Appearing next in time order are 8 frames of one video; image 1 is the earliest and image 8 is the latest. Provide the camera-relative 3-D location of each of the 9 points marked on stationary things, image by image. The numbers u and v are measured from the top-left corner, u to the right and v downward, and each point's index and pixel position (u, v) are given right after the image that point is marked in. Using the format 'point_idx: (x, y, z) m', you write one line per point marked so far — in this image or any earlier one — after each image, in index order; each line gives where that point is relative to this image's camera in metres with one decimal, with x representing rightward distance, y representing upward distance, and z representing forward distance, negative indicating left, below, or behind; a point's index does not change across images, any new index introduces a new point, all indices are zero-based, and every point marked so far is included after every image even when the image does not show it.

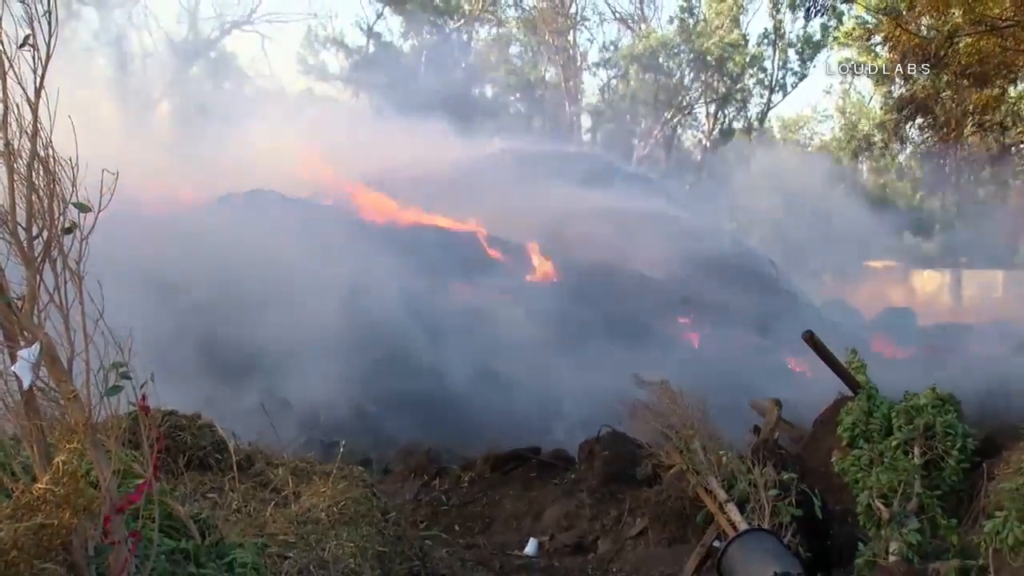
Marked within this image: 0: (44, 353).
0: (-1.2, -0.2, +3.6) m
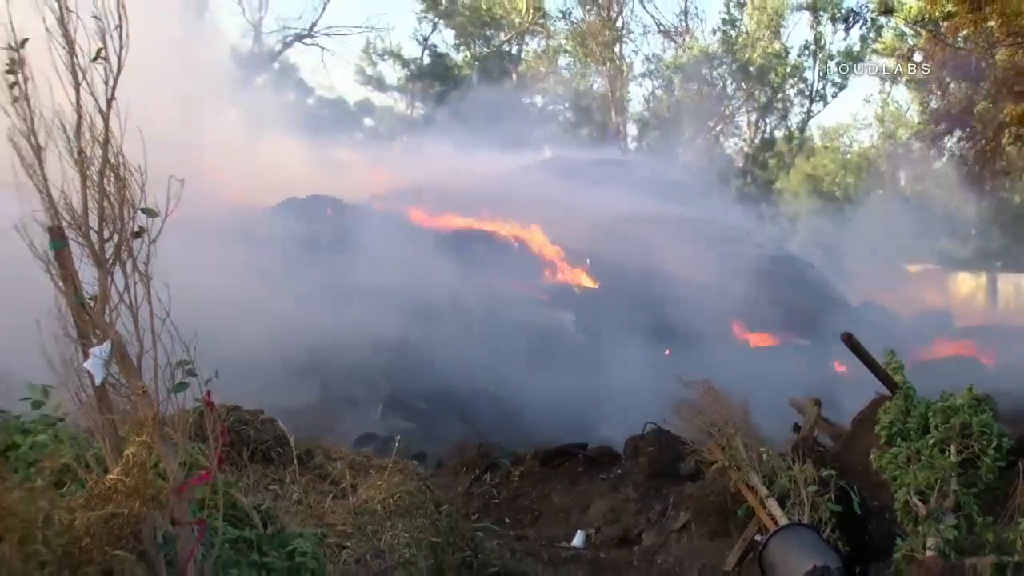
0: (-1.0, -0.2, +3.8) m
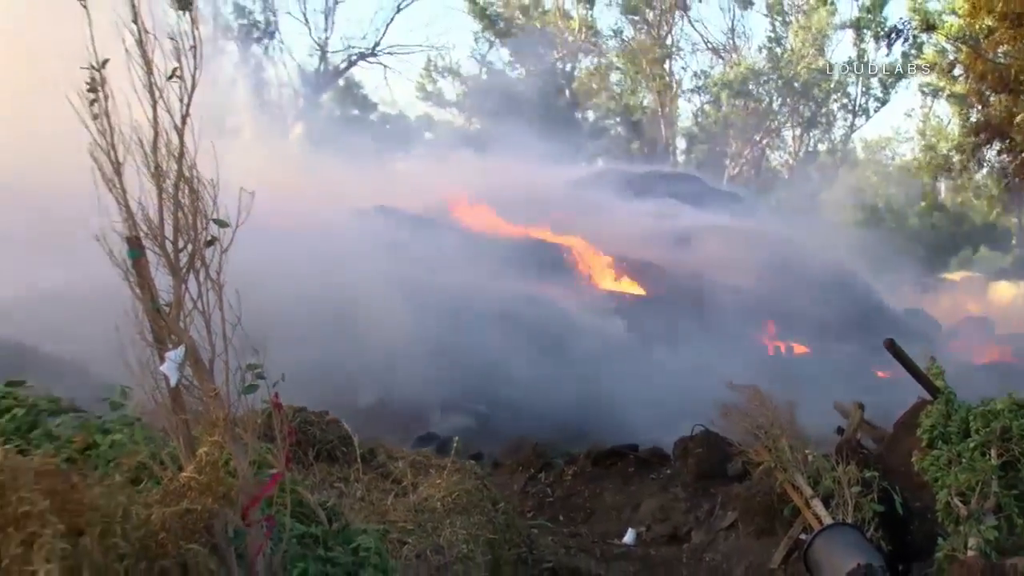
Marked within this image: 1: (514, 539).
0: (-0.9, -0.2, +4.1) m
1: (0.0, -0.8, +5.0) m
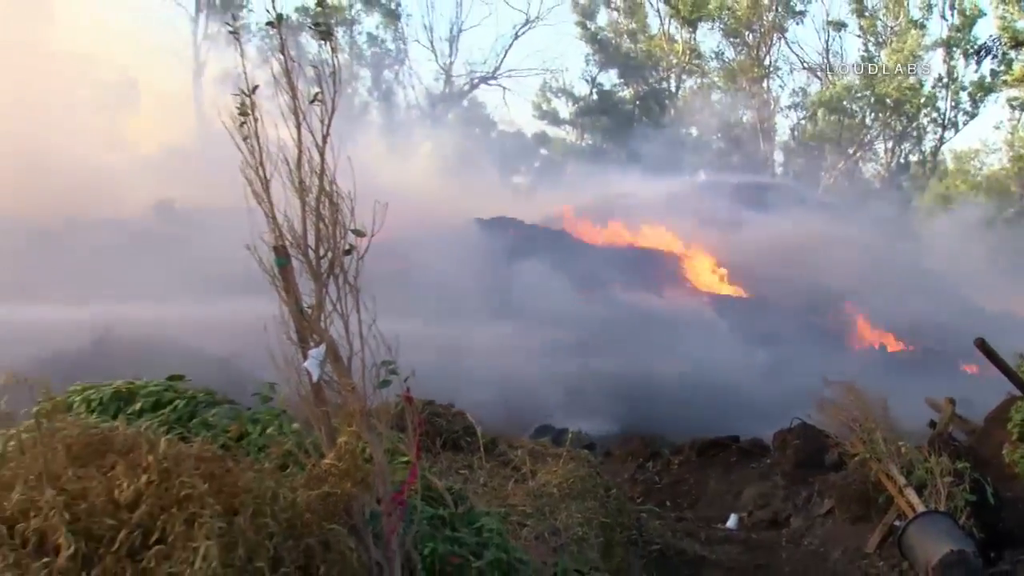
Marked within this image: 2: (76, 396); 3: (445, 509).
0: (-0.6, -0.2, +4.5) m
1: (+0.4, -0.9, +5.3) m
2: (-1.4, -0.4, +4.9) m
3: (-0.2, -0.7, +4.6) m
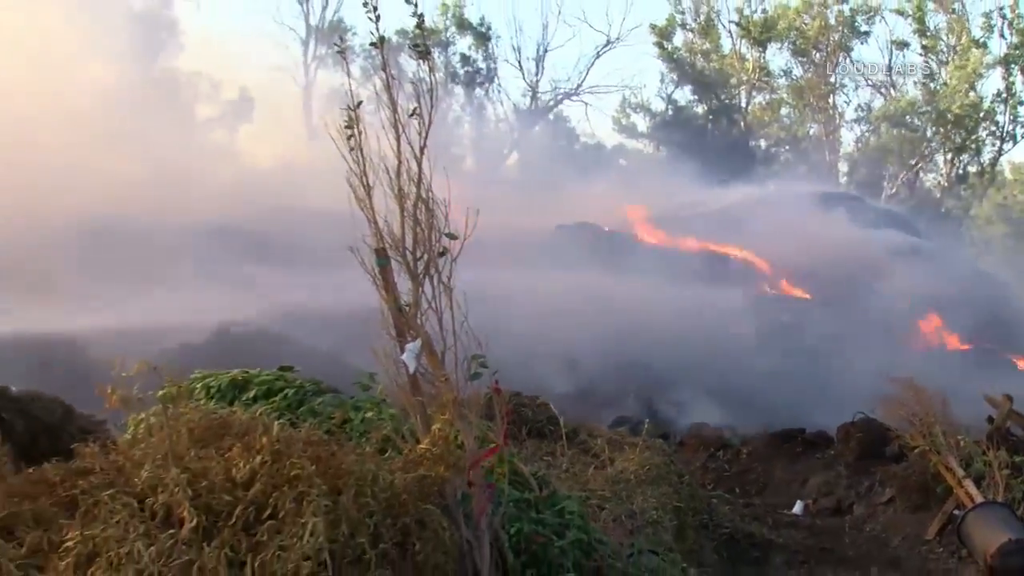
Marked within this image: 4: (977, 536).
0: (-0.3, -0.2, +4.9) m
1: (+0.7, -0.9, +5.7) m
2: (-1.1, -0.4, +5.4) m
3: (+0.1, -0.7, +5.1) m
4: (+1.8, -0.9, +5.5) m
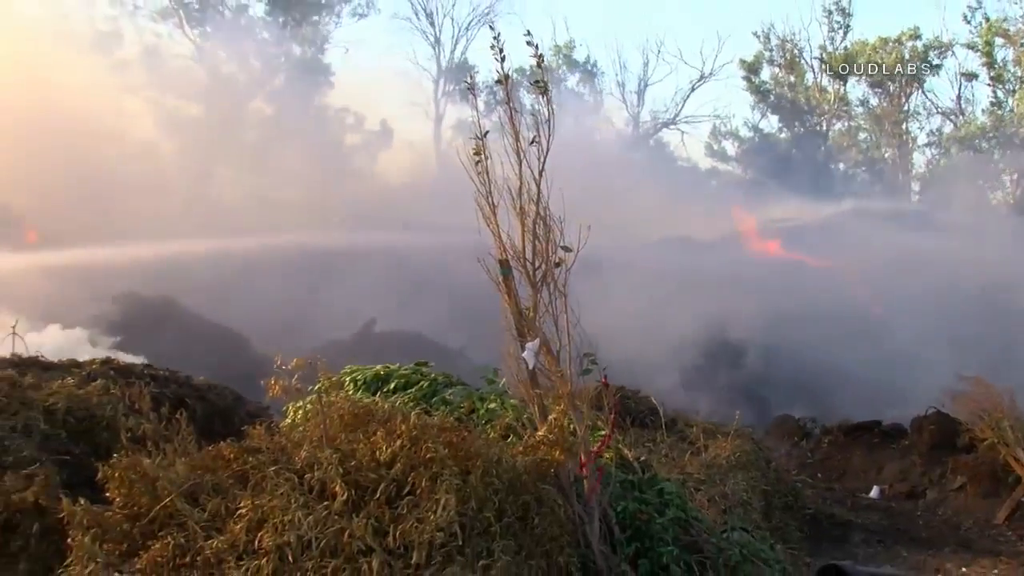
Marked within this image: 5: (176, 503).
0: (+0.1, -0.2, +5.7) m
1: (+1.2, -0.9, +6.4) m
2: (-0.7, -0.4, +6.2) m
3: (+0.5, -0.7, +5.7) m
4: (+2.2, -1.0, +6.1) m
5: (-1.0, -0.7, +4.5) m
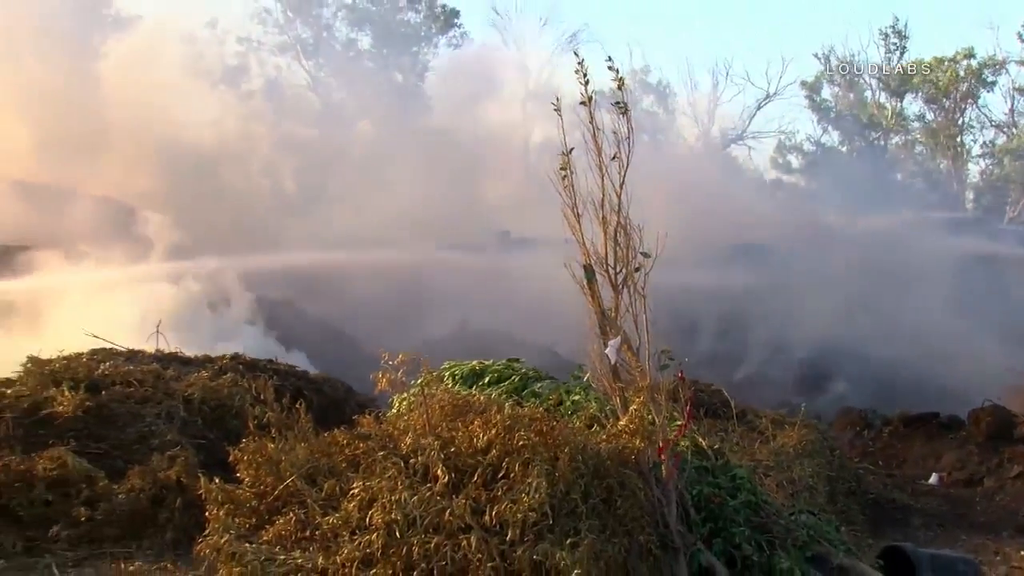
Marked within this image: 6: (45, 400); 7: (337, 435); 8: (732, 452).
0: (+0.5, -0.2, +6.2) m
1: (+1.6, -0.9, +6.9) m
2: (-0.3, -0.4, +6.8) m
3: (+0.8, -0.7, +6.3) m
4: (+2.6, -1.0, +6.6) m
5: (-0.8, -0.7, +5.1) m
6: (-2.0, -0.5, +6.4) m
7: (-0.7, -0.6, +5.6) m
8: (+1.0, -0.7, +6.5) m
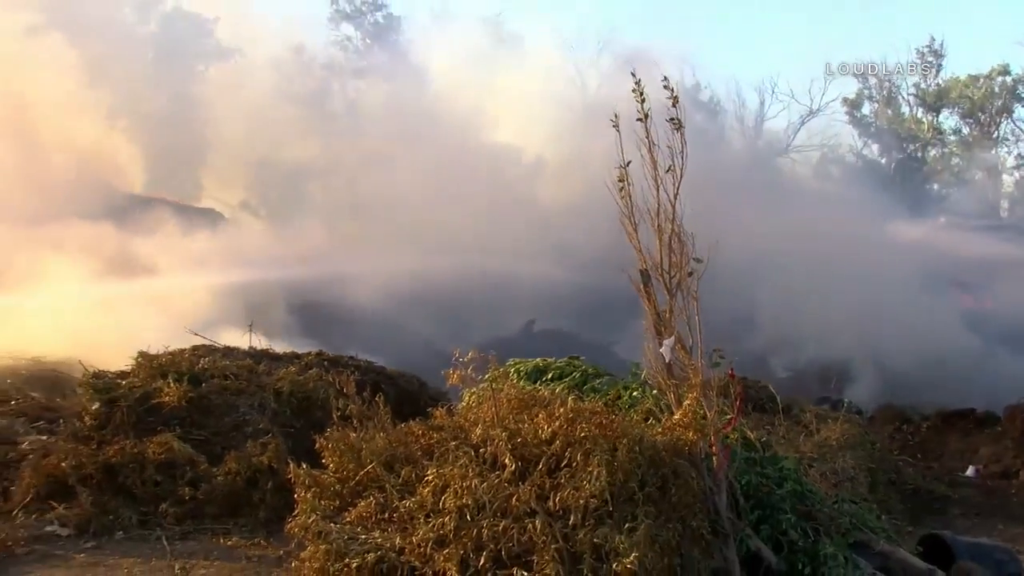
0: (+0.8, -0.2, +6.7) m
1: (+1.9, -0.9, +7.3) m
2: (0.0, -0.4, +7.3) m
3: (+1.1, -0.8, +6.7) m
4: (+2.9, -1.0, +6.9) m
5: (-0.5, -0.7, +5.6) m
6: (-1.7, -0.5, +7.0) m
7: (-0.4, -0.6, +6.1) m
8: (+1.3, -0.8, +7.0) m
